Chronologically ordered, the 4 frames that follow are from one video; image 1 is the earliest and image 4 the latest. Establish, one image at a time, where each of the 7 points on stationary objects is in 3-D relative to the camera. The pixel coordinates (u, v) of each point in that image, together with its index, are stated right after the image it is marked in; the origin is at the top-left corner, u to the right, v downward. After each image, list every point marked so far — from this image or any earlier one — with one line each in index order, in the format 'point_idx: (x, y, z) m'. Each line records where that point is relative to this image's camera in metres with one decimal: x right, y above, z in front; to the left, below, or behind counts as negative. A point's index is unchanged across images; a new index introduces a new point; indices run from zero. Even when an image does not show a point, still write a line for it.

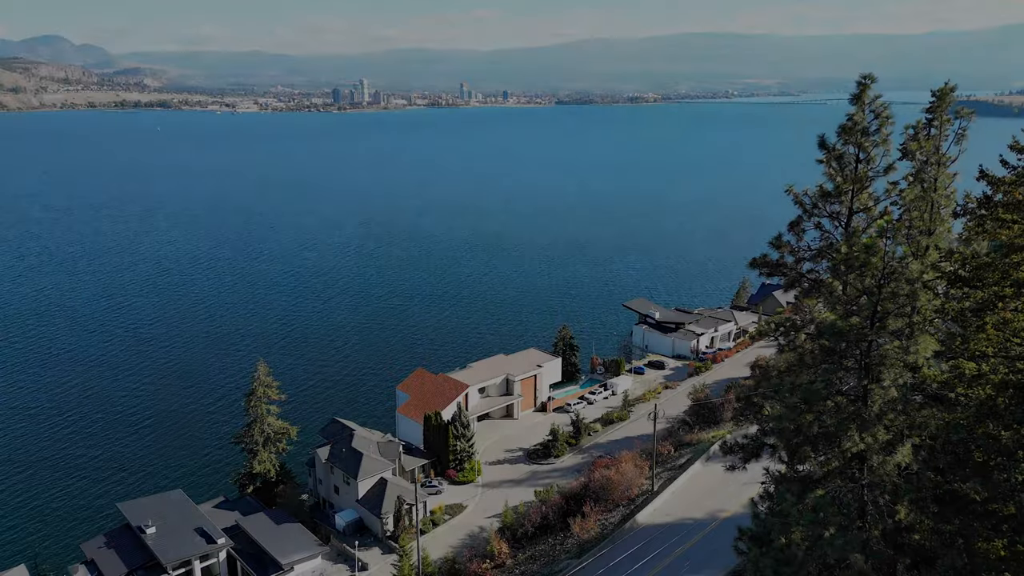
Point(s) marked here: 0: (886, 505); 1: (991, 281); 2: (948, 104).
0: (+6.9, -4.0, +12.5) m
1: (+9.2, +0.2, +12.9) m
2: (+9.0, +3.8, +13.9) m
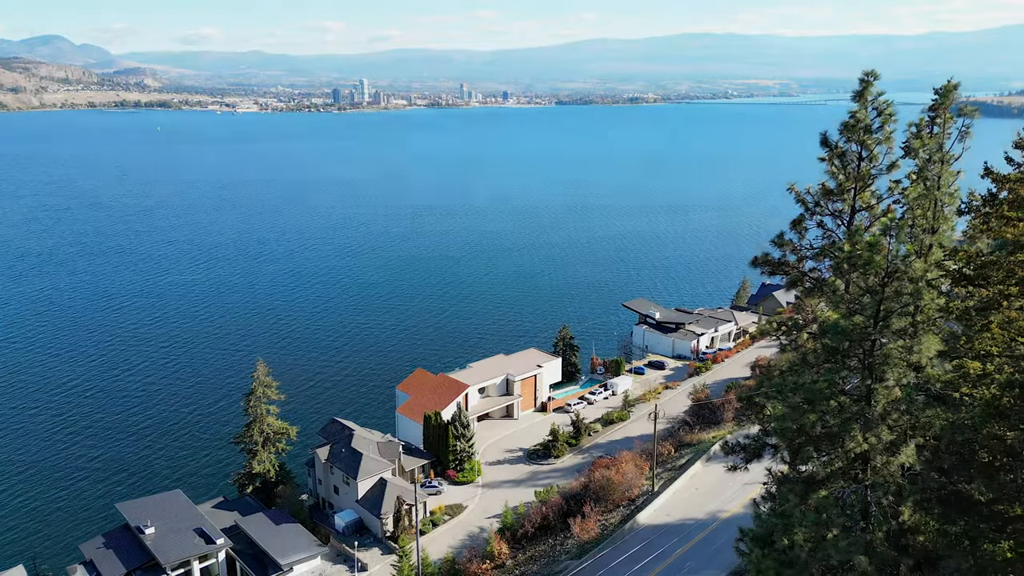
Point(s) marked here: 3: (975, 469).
0: (+6.9, -4.0, +12.4) m
1: (+9.2, +0.2, +12.9) m
2: (+9.0, +3.8, +13.8) m
3: (+8.5, -3.3, +12.4) m
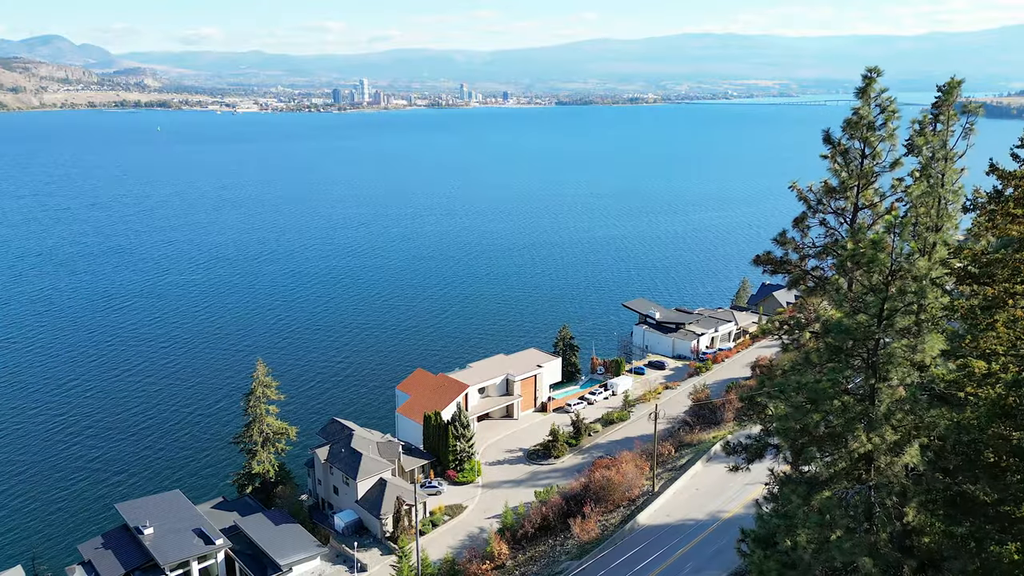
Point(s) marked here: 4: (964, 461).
0: (+6.9, -4.0, +12.4) m
1: (+9.2, +0.2, +12.8) m
2: (+9.0, +3.8, +13.7) m
3: (+8.5, -3.3, +12.4) m
4: (+8.3, -3.2, +12.6) m
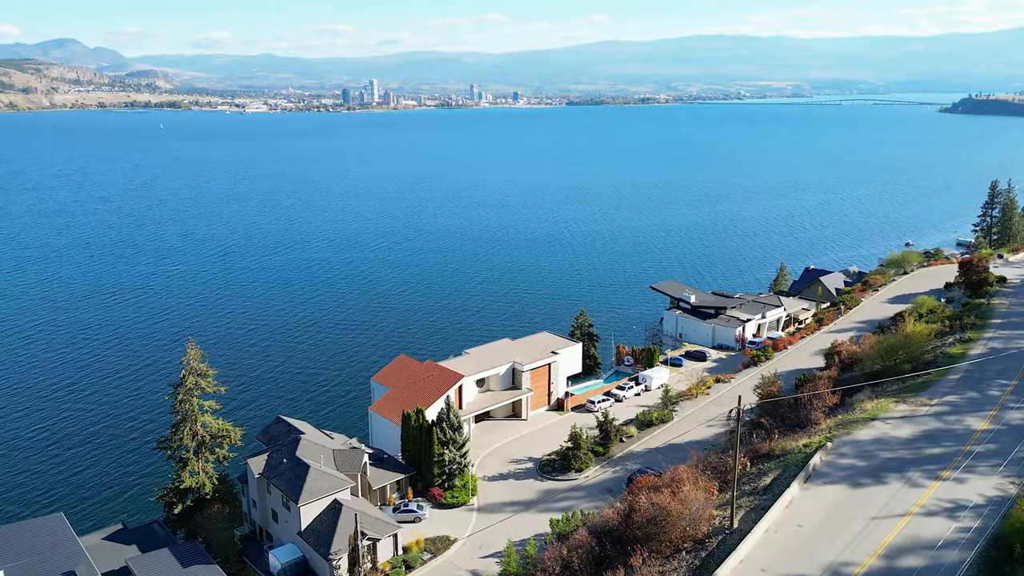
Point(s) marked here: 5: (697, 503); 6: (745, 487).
0: (+6.9, -2.3, +3.8) m
1: (+9.2, +1.9, +4.3) m
2: (+9.0, +5.5, +5.2) m
3: (+8.5, -1.6, +3.8) m
4: (+8.3, -1.5, +4.0) m
5: (+4.7, -5.6, +17.8) m
6: (+6.8, -5.8, +20.0) m
